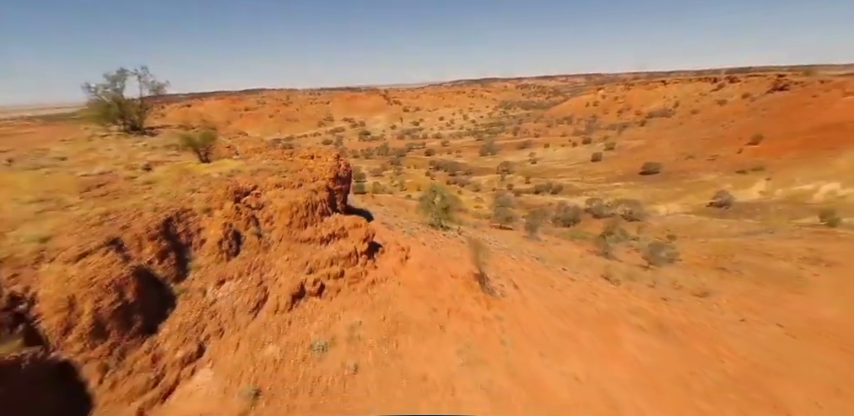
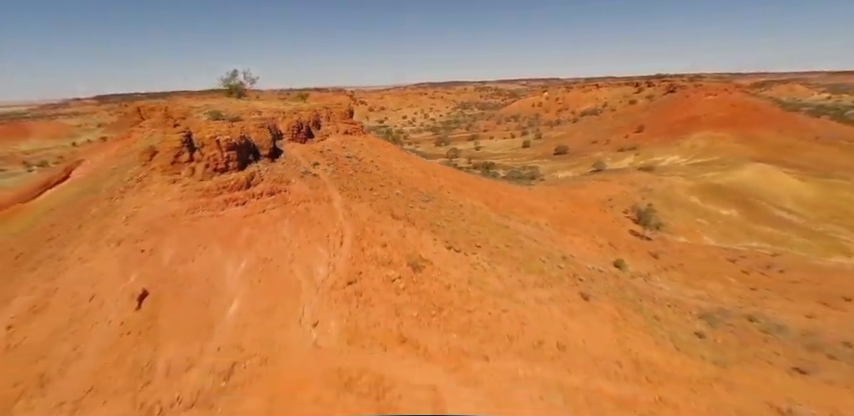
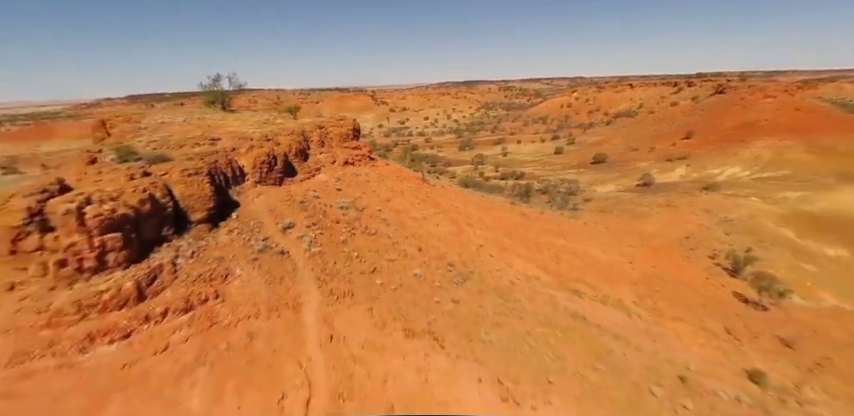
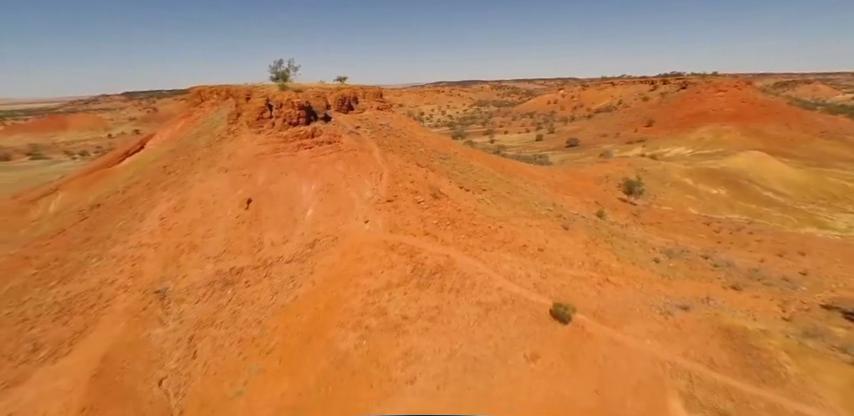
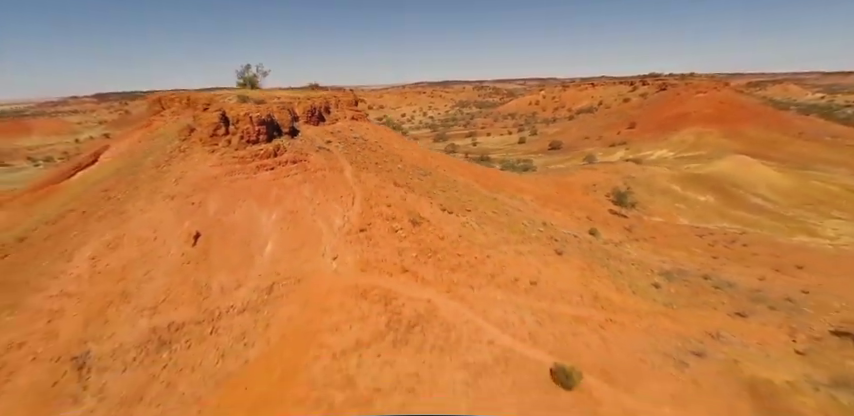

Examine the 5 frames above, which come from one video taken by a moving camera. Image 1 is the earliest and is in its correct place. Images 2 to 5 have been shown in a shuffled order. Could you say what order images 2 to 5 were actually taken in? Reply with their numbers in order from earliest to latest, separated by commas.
3, 2, 5, 4
